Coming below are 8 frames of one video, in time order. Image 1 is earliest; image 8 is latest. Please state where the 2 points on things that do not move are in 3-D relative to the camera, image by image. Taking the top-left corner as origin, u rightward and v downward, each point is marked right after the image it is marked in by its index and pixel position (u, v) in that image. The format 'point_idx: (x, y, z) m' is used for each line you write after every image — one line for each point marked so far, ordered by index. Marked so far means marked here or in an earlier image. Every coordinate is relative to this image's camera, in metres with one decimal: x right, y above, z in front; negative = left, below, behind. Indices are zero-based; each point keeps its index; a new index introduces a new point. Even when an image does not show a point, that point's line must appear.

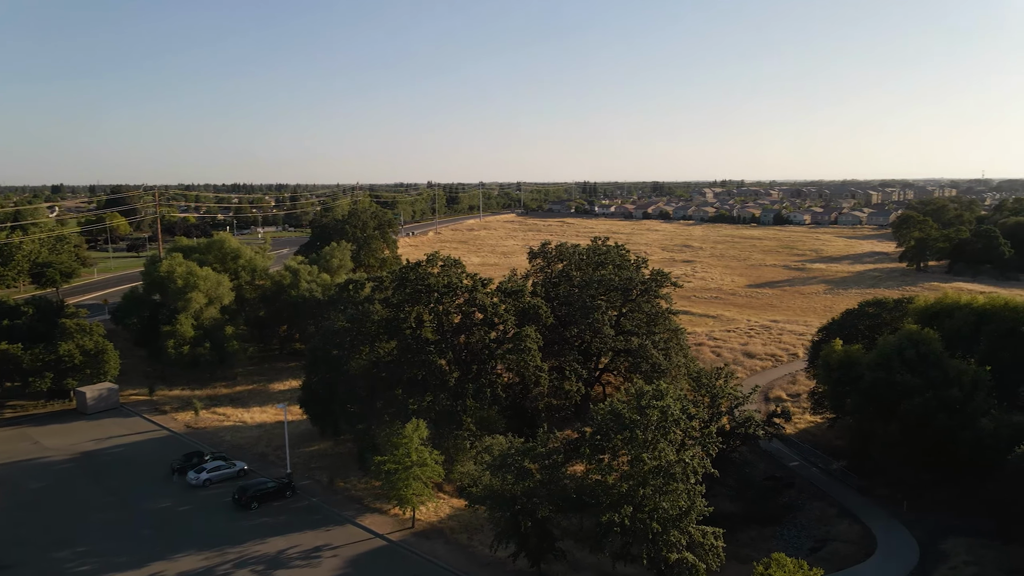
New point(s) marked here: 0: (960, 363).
0: (+11.3, -1.9, +18.3) m
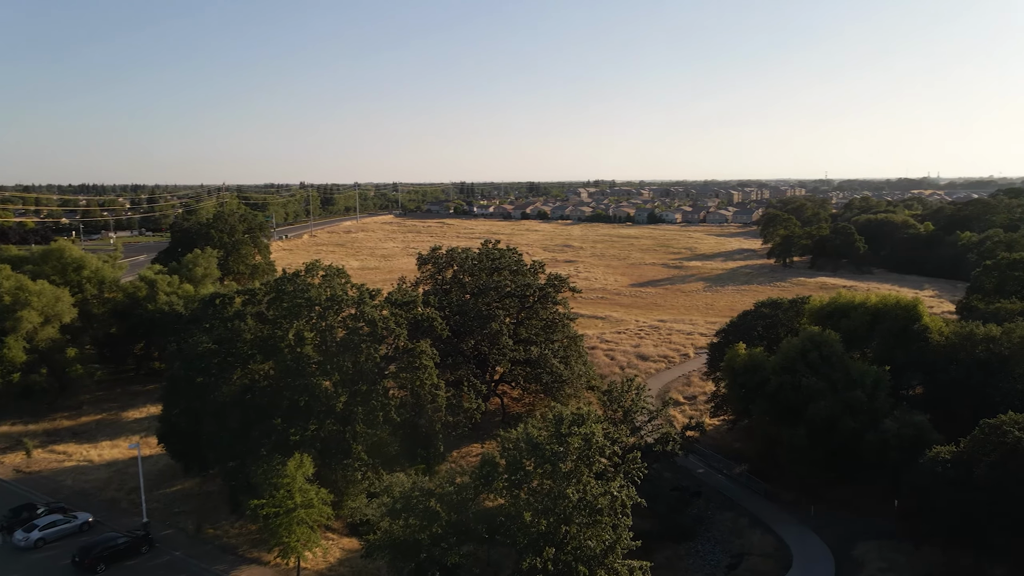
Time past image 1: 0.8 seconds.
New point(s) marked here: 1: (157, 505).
0: (+8.8, -1.9, +18.3) m
1: (-8.8, -5.4, +18.1) m
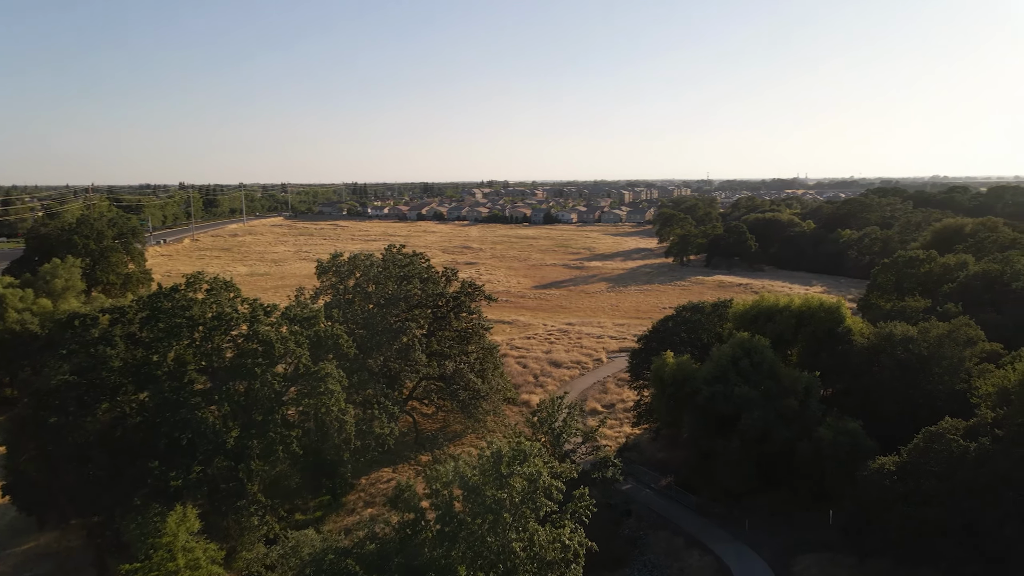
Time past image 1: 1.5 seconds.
0: (+6.8, -2.0, +17.8) m
1: (-10.5, -5.8, +15.1) m
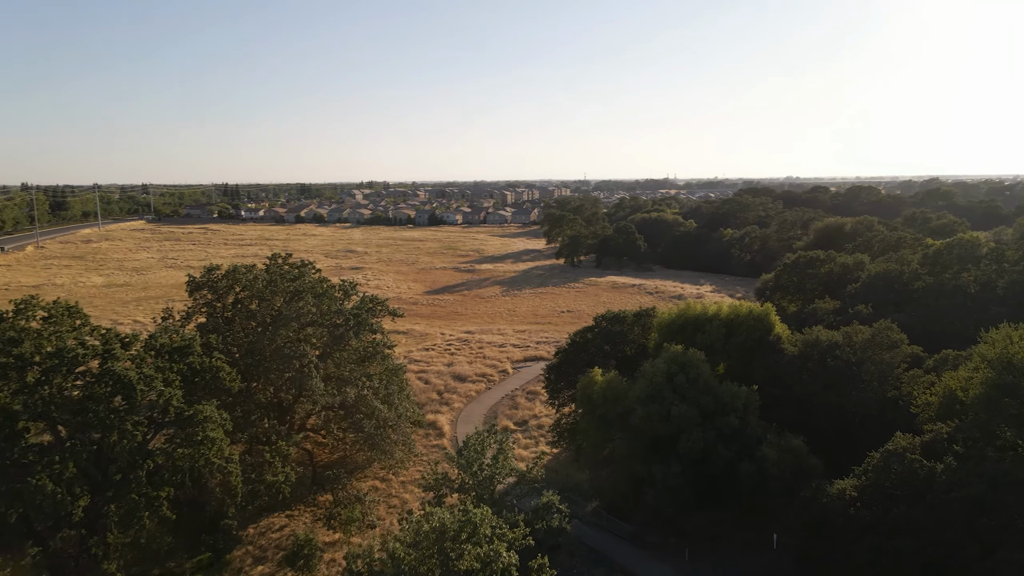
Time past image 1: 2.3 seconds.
0: (+4.9, -2.2, +16.6) m
1: (-11.6, -6.4, +11.2) m
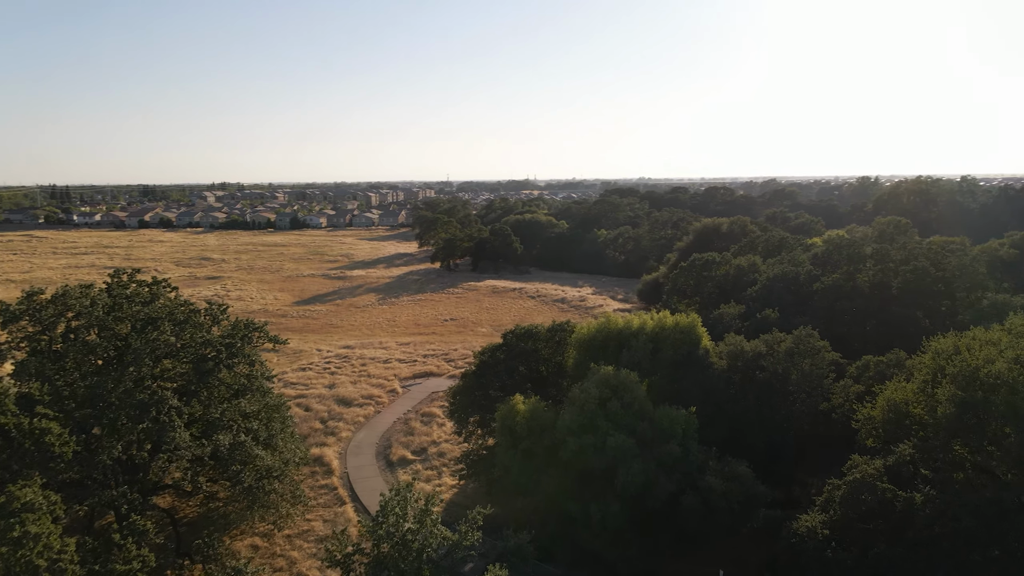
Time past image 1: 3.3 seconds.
0: (+3.2, -2.5, +15.0) m
1: (-12.1, -7.1, +6.7) m
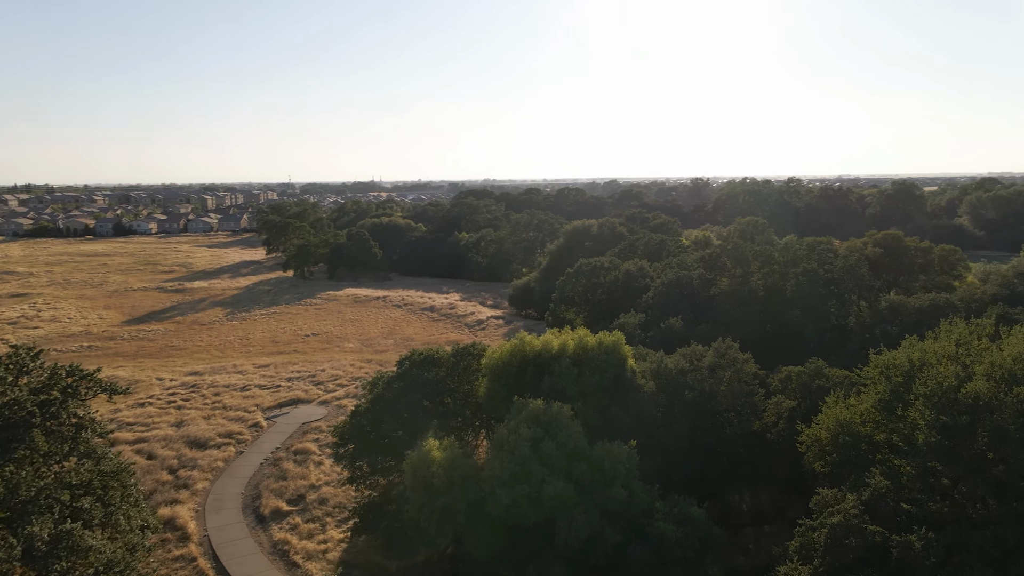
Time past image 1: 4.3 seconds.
0: (+1.6, -2.8, +13.1) m
1: (-11.4, -7.8, +1.9) m
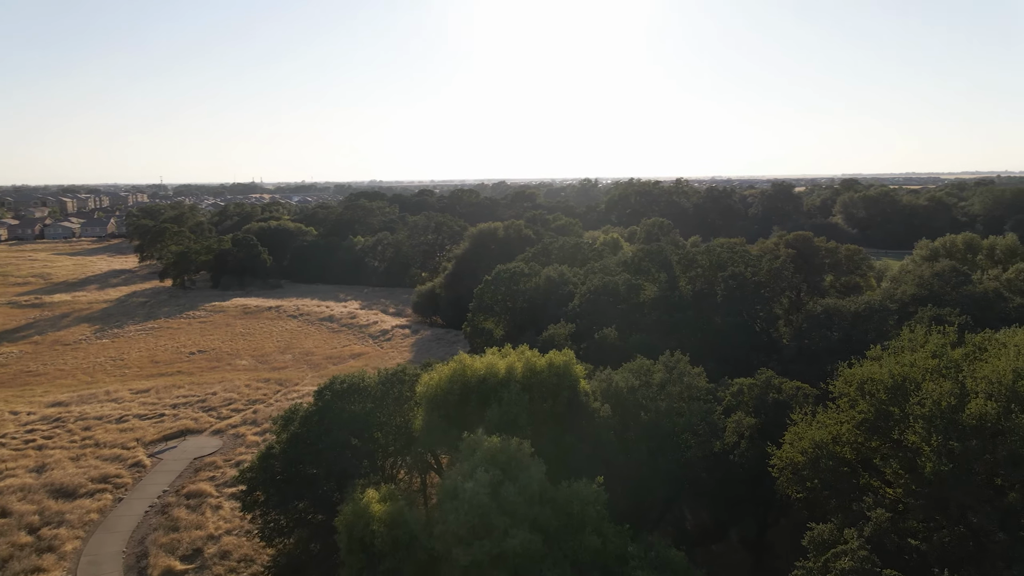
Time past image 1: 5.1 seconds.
0: (+0.9, -3.0, +11.5) m
1: (-10.2, -8.3, -1.6) m
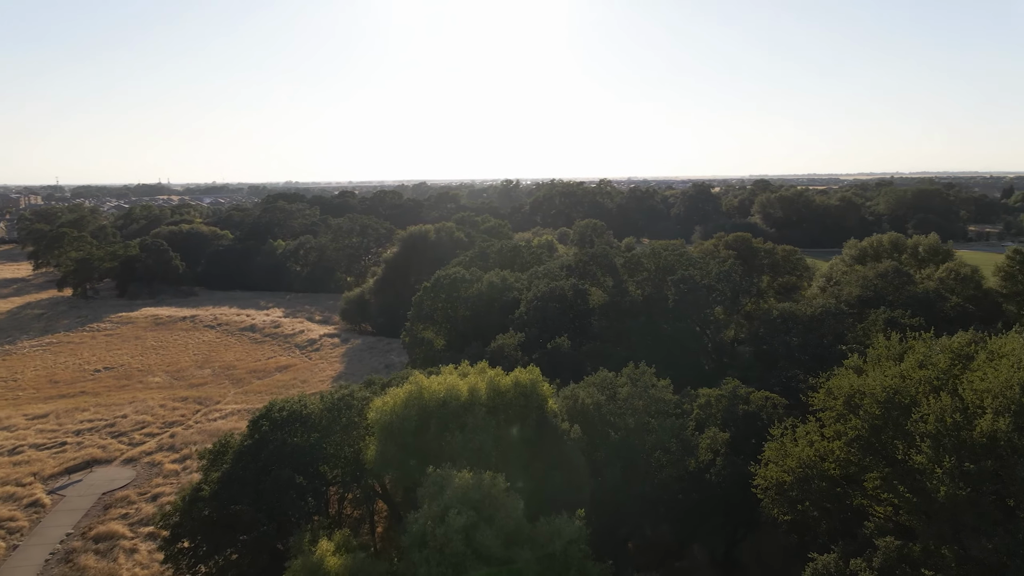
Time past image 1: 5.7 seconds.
0: (+0.5, -3.2, +10.3) m
1: (-9.1, -8.6, -3.9) m
